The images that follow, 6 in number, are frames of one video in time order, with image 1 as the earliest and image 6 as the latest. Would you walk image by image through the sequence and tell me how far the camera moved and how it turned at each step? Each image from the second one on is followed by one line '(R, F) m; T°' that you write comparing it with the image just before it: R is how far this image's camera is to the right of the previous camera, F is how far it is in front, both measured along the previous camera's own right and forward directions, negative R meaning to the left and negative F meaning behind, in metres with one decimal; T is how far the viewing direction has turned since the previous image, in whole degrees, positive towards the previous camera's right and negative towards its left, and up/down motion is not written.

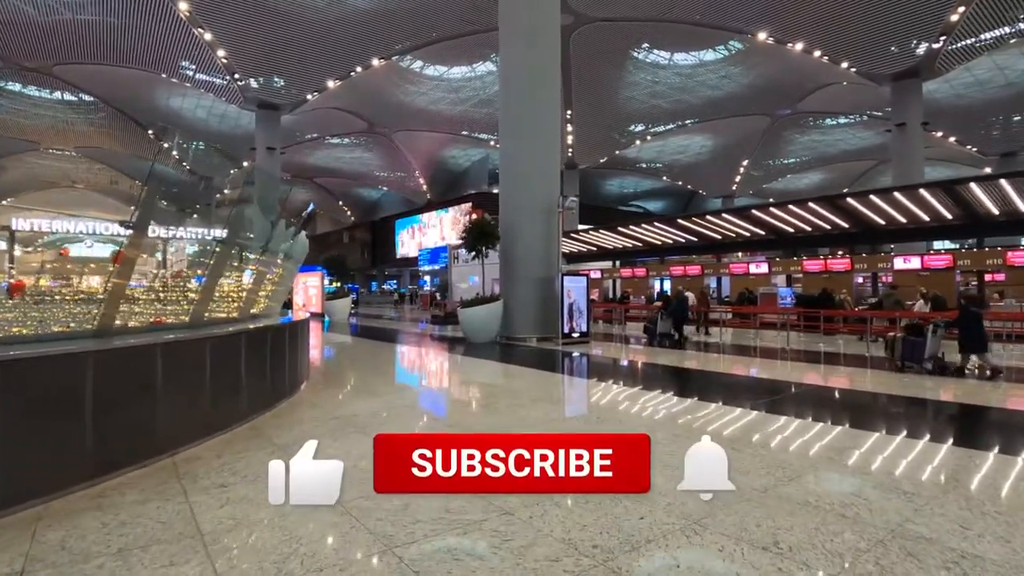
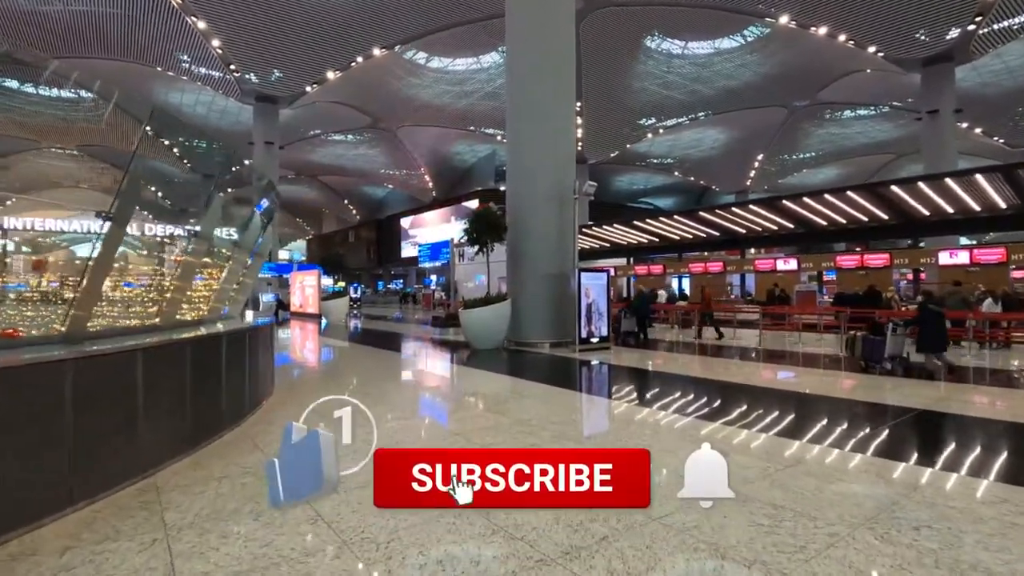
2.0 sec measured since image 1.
(0.0, +1.0) m; -1°
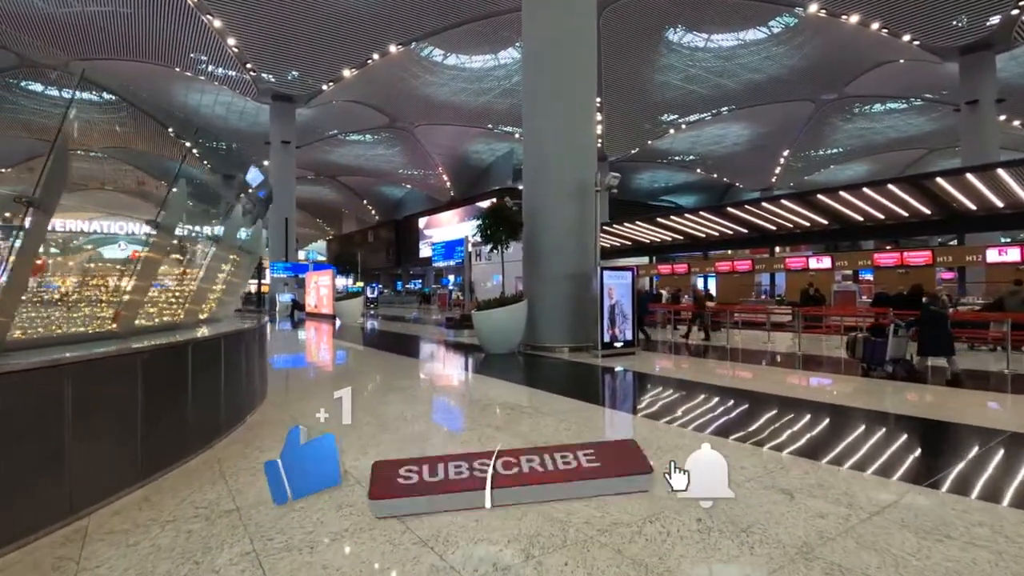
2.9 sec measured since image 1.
(0.0, +0.5) m; -2°
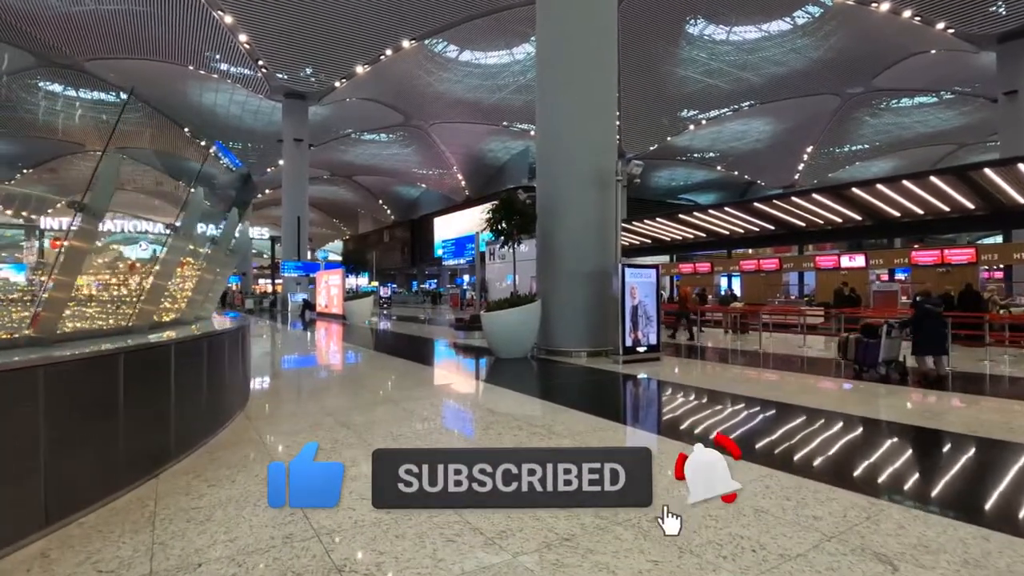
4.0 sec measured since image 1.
(0.0, +0.5) m; -2°
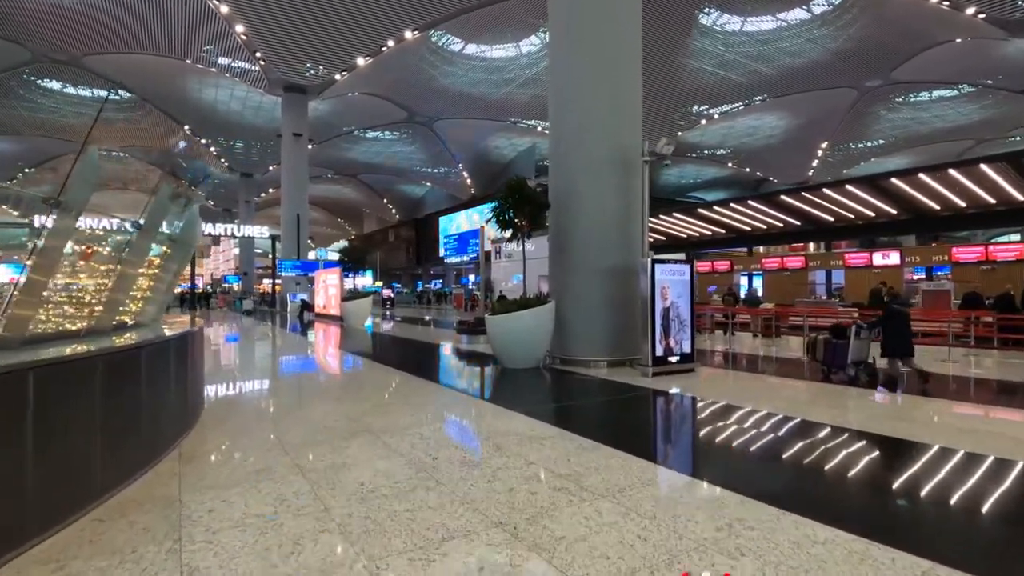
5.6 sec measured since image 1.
(0.0, +0.8) m; -1°
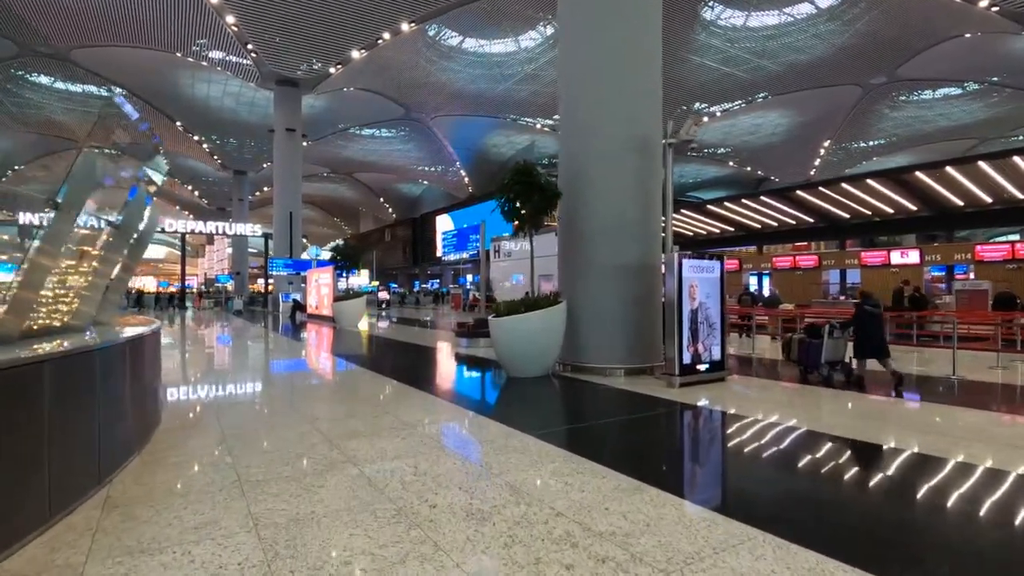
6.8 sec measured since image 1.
(-0.1, +0.6) m; 0°
